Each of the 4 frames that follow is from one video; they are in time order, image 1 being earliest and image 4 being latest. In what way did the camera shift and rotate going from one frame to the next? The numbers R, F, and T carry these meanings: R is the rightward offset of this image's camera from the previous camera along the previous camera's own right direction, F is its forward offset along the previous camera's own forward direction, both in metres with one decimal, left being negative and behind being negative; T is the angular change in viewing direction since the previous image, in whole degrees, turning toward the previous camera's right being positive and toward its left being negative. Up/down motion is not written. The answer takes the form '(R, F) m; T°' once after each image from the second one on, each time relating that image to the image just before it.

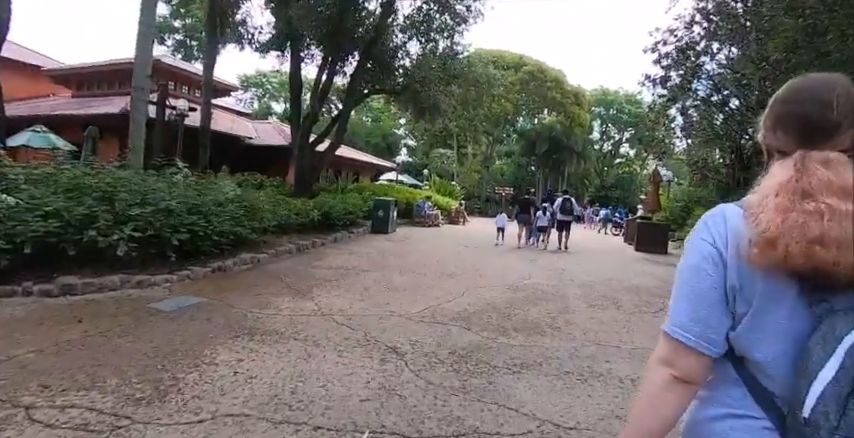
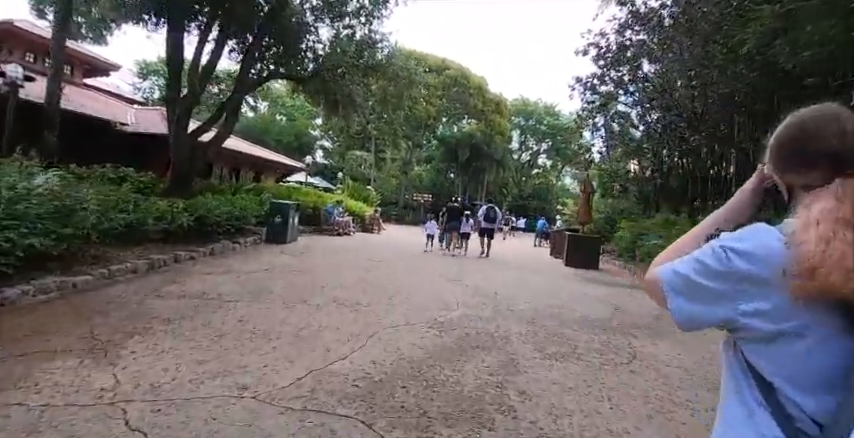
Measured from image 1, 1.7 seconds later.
(+0.3, +2.0) m; +10°
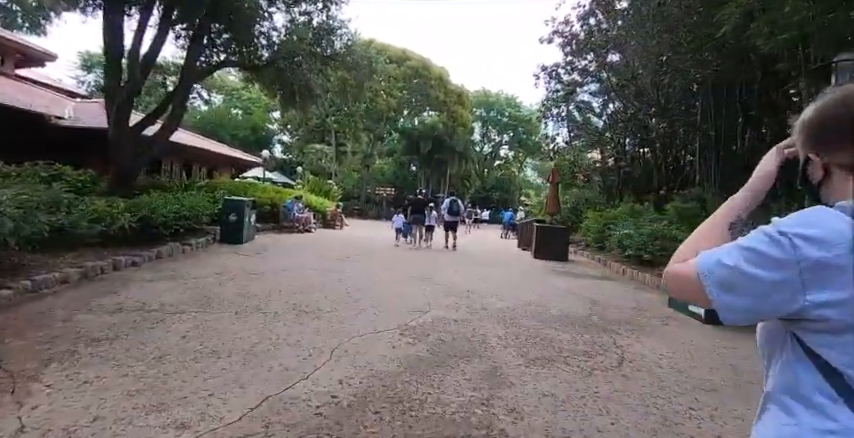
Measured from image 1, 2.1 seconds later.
(-0.1, +0.5) m; +4°
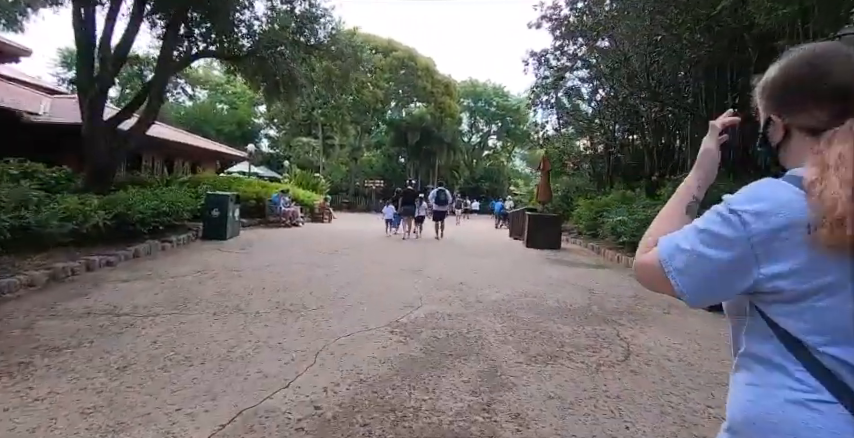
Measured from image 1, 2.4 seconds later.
(0.0, +0.3) m; +1°
